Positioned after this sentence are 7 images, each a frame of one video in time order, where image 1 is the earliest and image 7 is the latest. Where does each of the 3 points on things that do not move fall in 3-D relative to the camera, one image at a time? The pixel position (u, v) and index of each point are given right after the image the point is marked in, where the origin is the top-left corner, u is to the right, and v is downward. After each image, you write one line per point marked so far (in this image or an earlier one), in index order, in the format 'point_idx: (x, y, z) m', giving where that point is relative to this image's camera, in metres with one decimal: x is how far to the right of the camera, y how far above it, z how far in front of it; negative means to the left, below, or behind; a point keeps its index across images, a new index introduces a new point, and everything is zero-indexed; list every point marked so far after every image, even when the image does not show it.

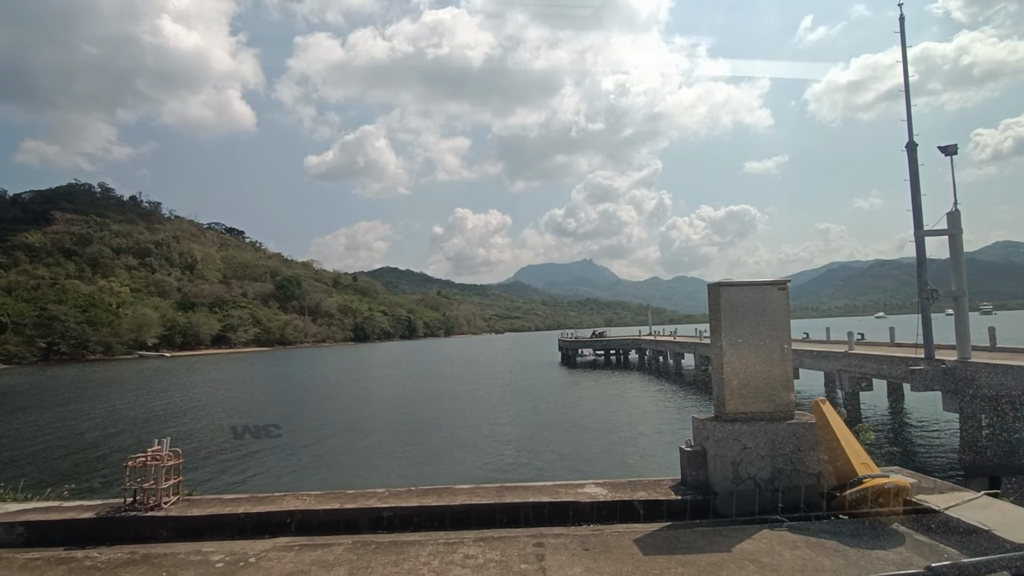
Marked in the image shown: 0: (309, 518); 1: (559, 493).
0: (-1.5, -1.7, +4.2) m
1: (+0.4, -1.6, +4.4) m
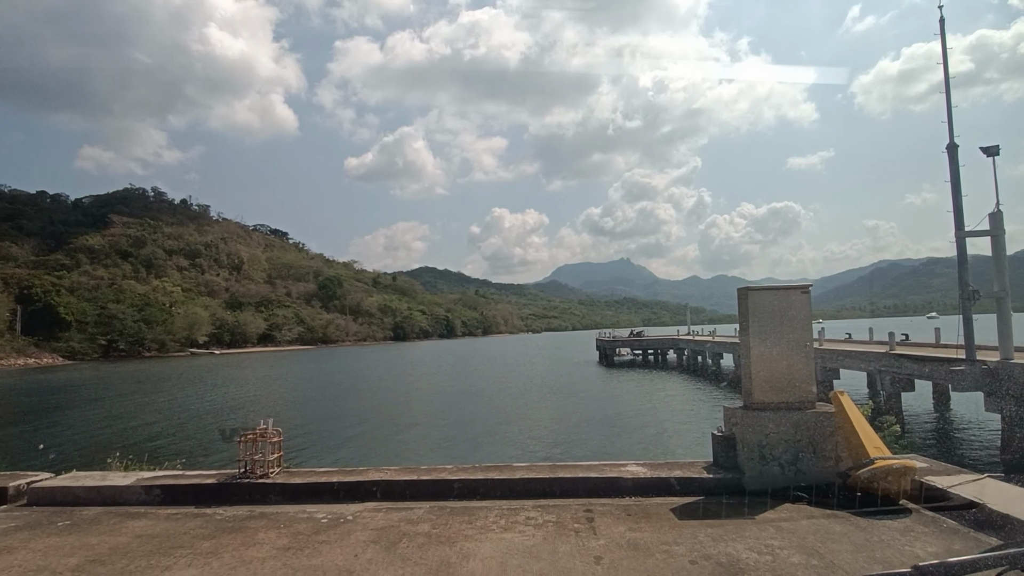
0: (-1.0, -1.7, +4.9) m
1: (+0.8, -1.6, +5.0) m
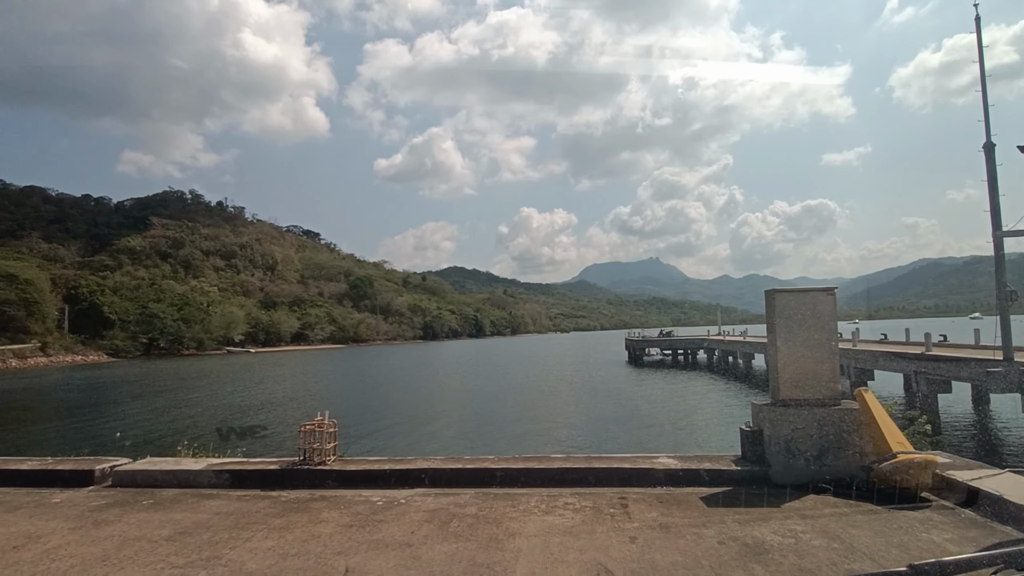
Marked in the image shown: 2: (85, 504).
0: (-0.7, -1.7, +5.4) m
1: (+1.2, -1.6, +5.4) m
2: (-3.7, -1.9, +5.0) m
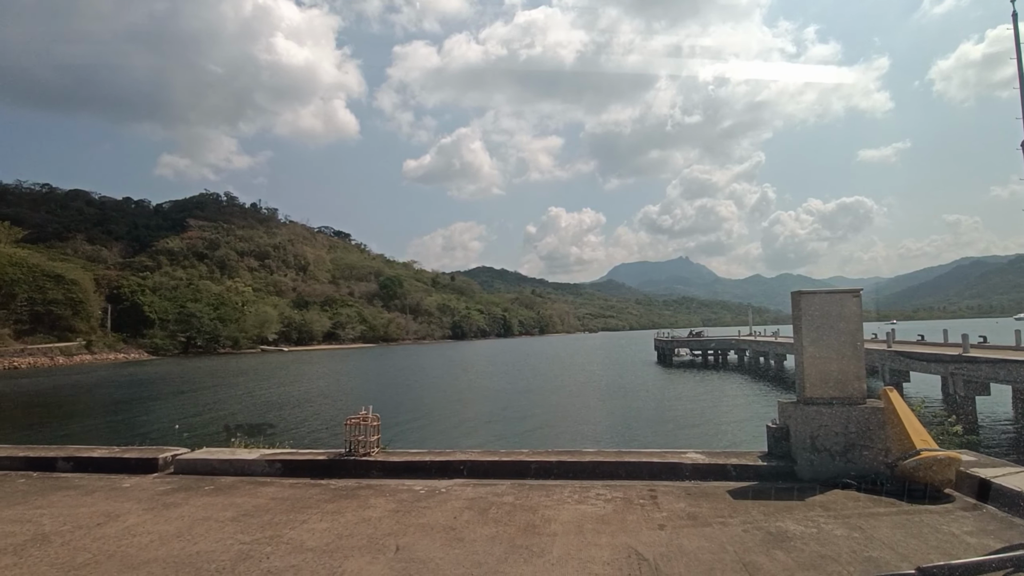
0: (-0.3, -1.8, +5.7) m
1: (+1.5, -1.6, +5.6) m
2: (-3.4, -1.9, +5.5) m
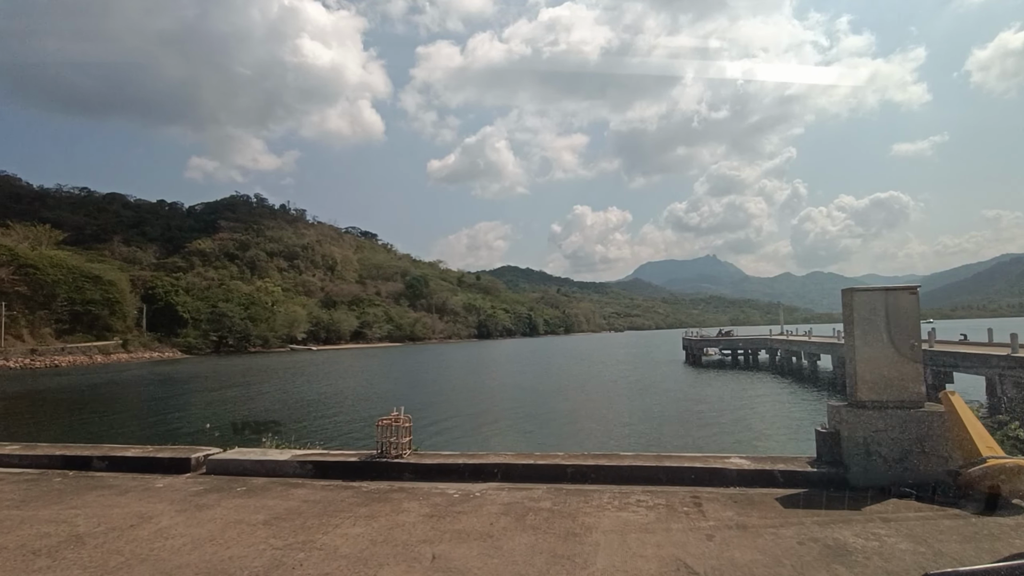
0: (0.0, -1.7, +5.5) m
1: (+1.8, -1.6, +5.3) m
2: (-3.1, -1.9, +5.5) m
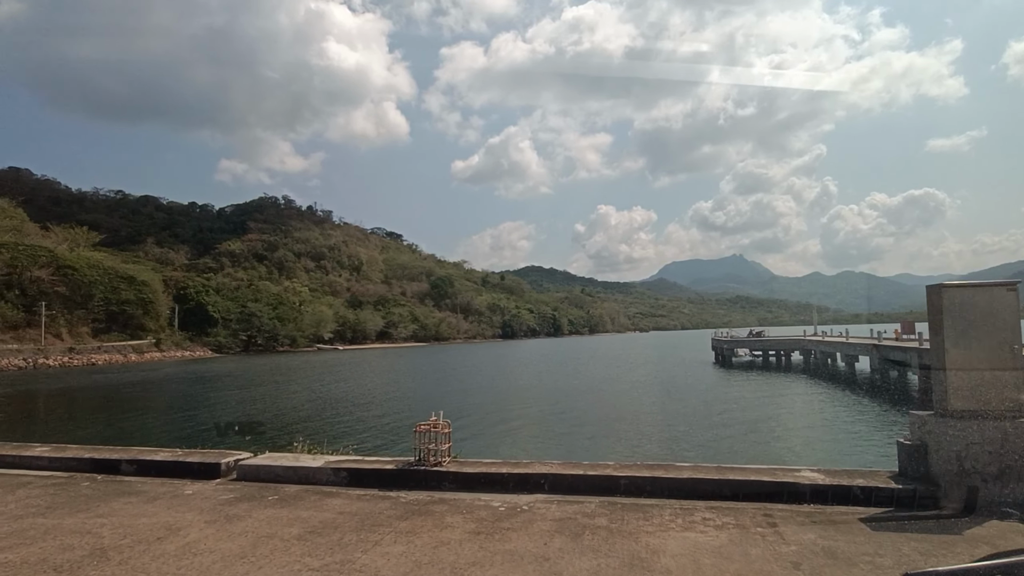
0: (+0.4, -1.7, +5.1) m
1: (+2.2, -1.6, +4.9) m
2: (-2.7, -1.9, +5.2) m
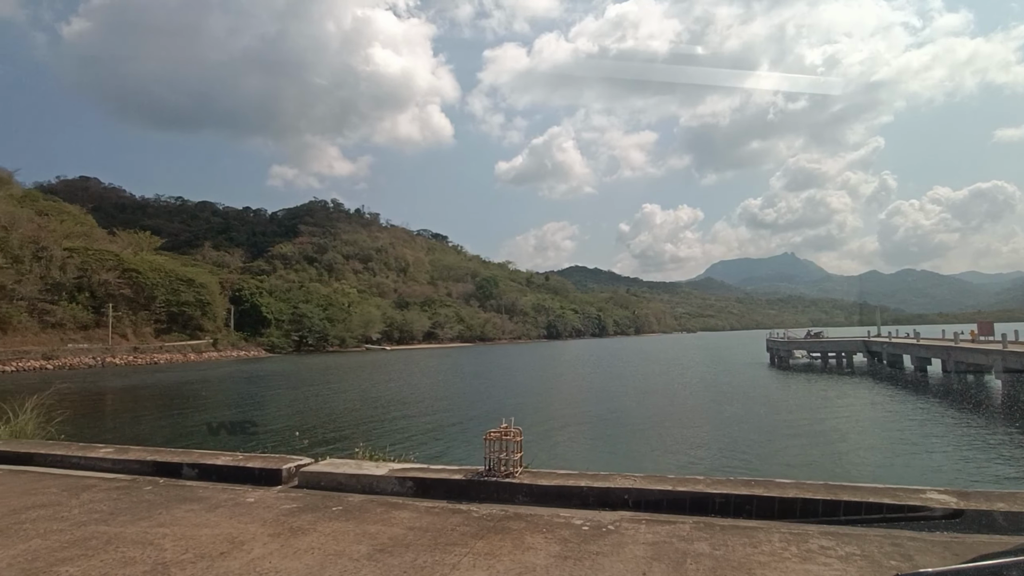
0: (+1.1, -1.7, +4.6) m
1: (+2.9, -1.5, +4.3) m
2: (-2.0, -1.9, +5.0) m
